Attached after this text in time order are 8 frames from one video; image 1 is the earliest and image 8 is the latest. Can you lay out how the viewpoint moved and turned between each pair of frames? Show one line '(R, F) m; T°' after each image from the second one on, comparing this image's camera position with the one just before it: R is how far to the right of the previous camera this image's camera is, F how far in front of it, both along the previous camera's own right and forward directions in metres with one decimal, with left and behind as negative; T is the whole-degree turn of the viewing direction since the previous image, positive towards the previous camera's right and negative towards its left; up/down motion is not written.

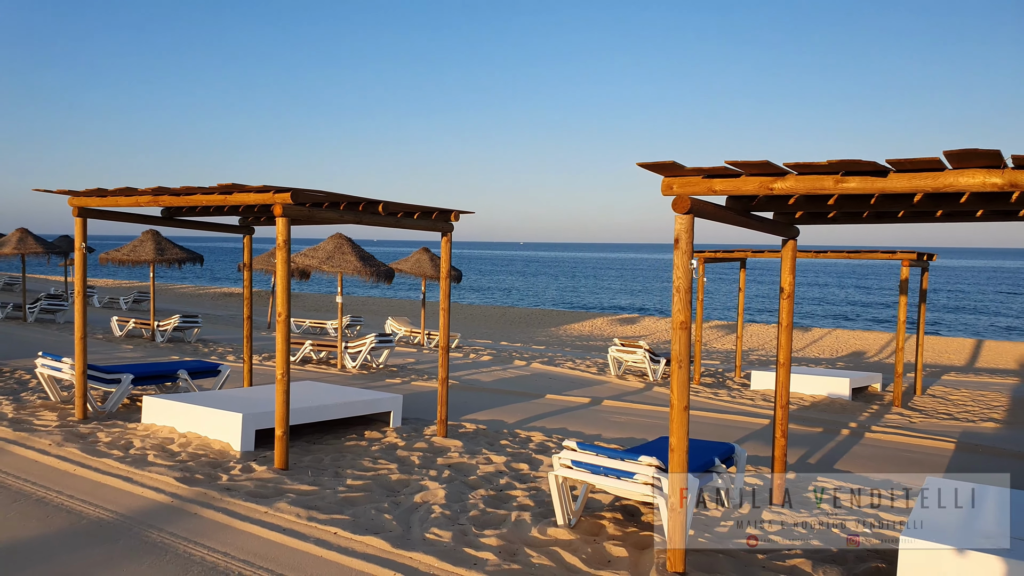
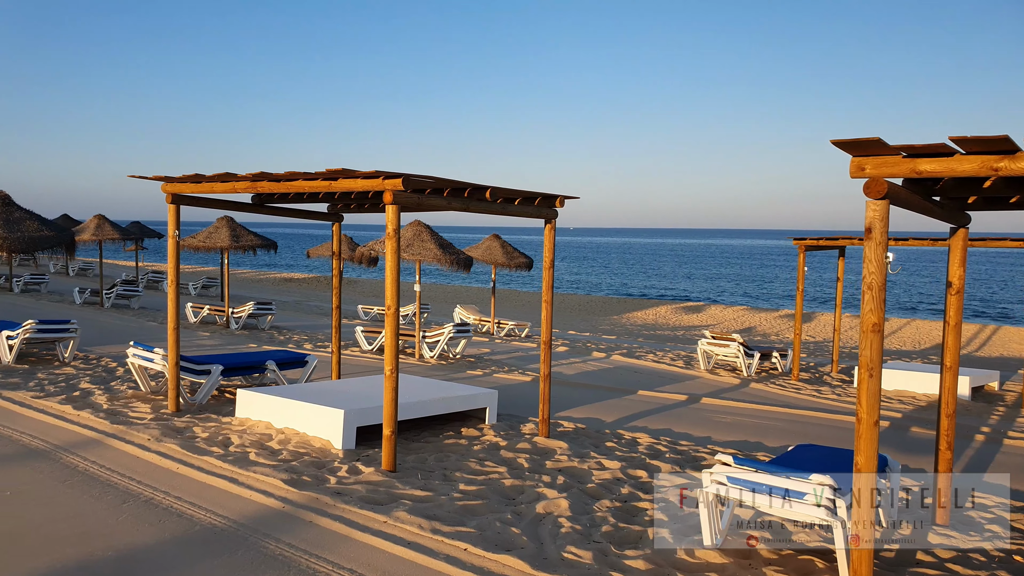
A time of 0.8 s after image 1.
(-0.5, +0.4) m; -4°
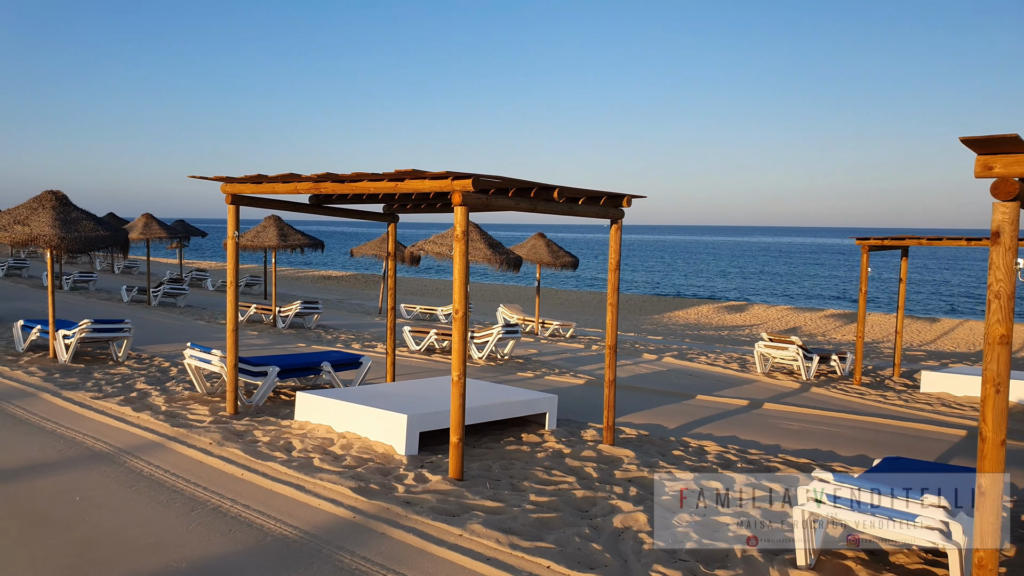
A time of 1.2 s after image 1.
(-0.2, +0.2) m; -2°
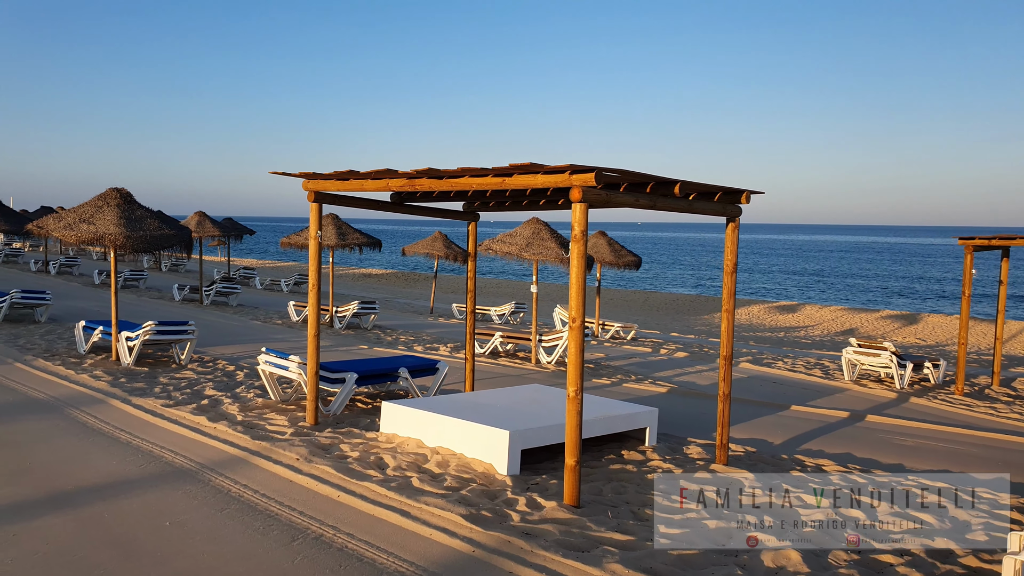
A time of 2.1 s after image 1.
(-0.5, +0.5) m; -2°
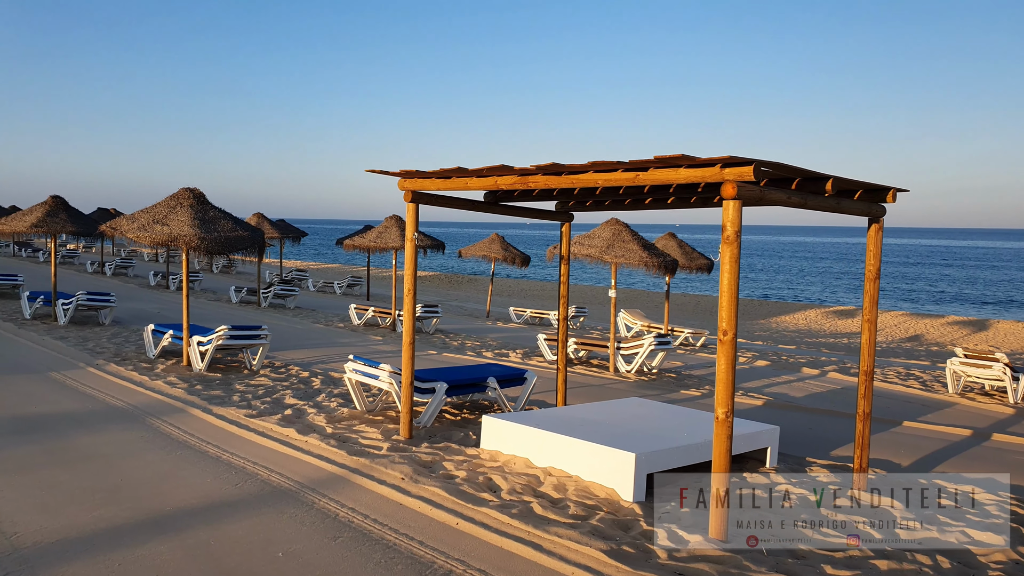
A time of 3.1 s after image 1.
(-0.5, +0.4) m; -3°
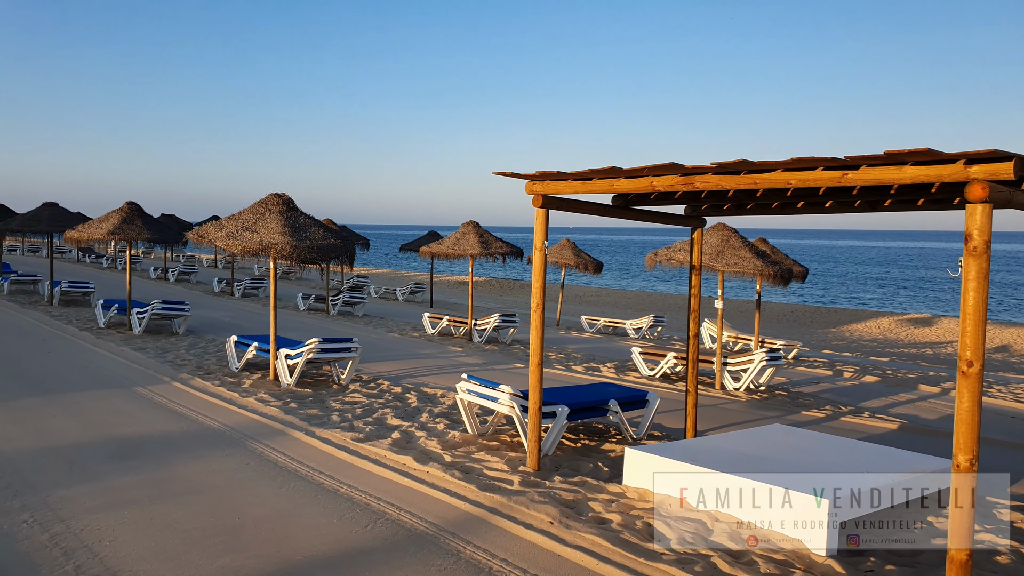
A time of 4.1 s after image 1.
(-0.6, +0.6) m; -3°
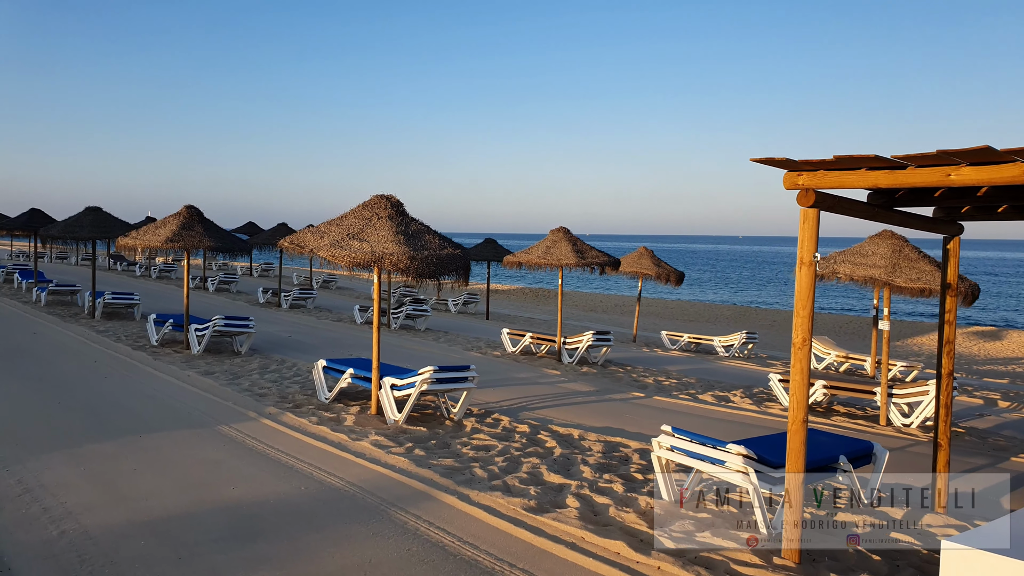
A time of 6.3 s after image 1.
(-1.2, +1.3) m; -1°
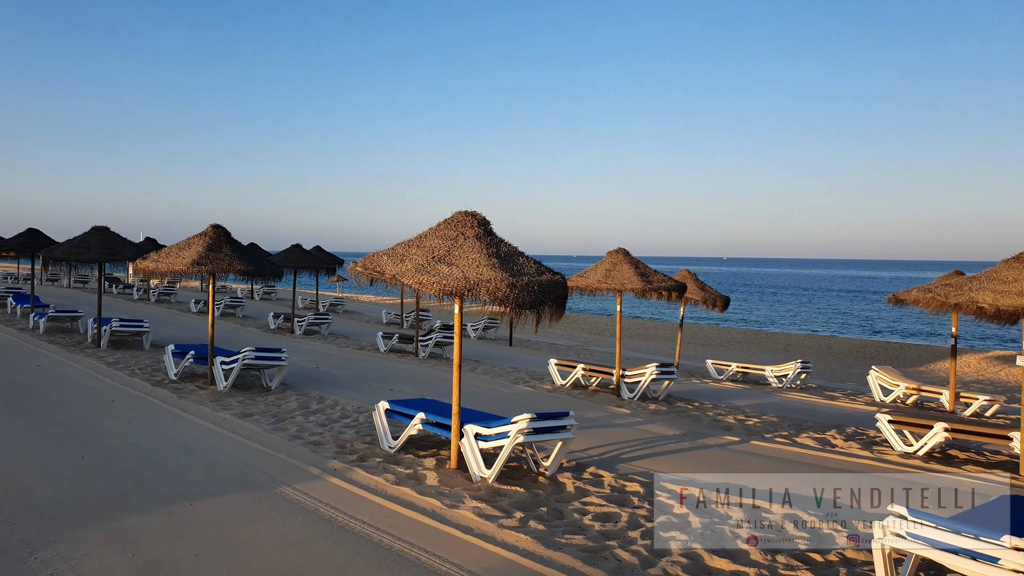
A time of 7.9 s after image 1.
(-0.9, +1.0) m; +1°
